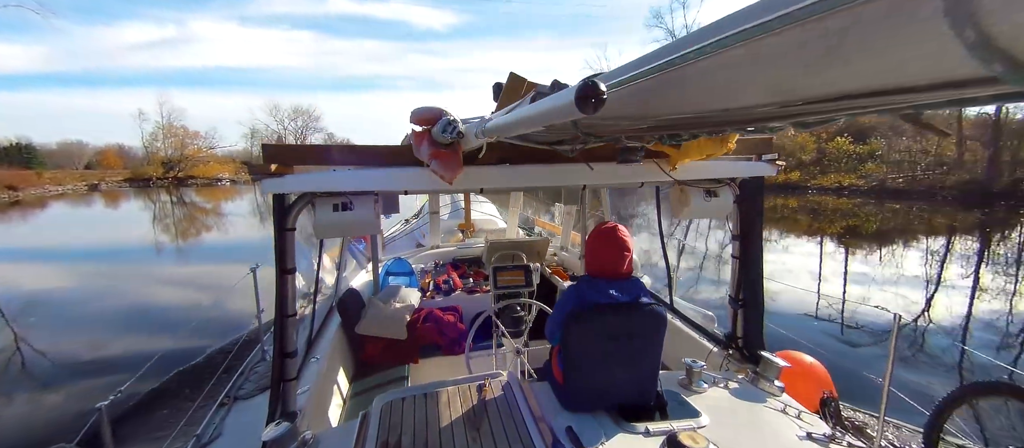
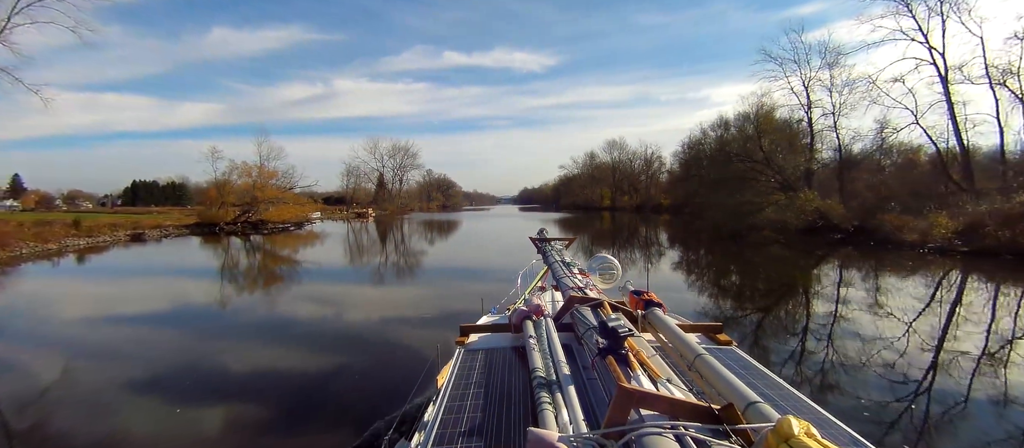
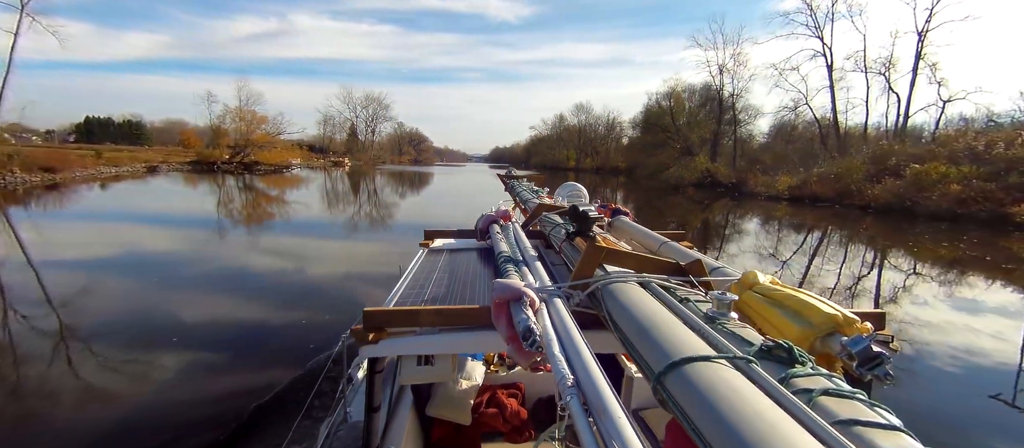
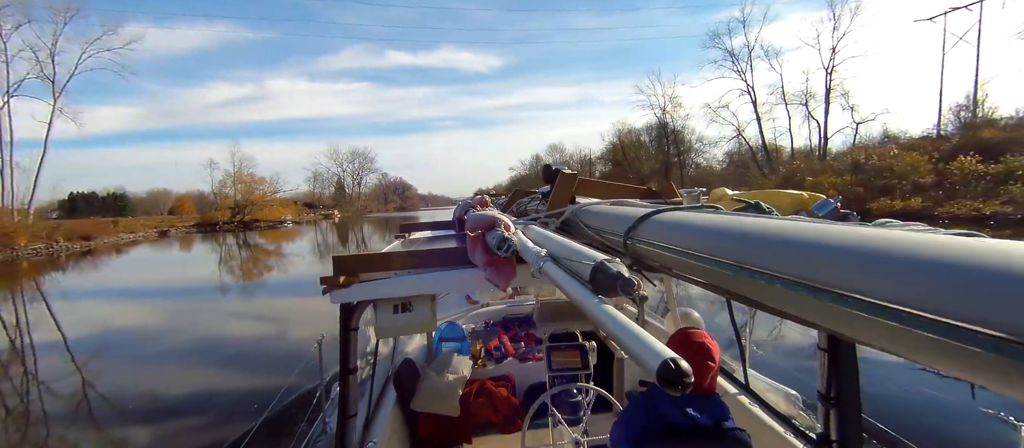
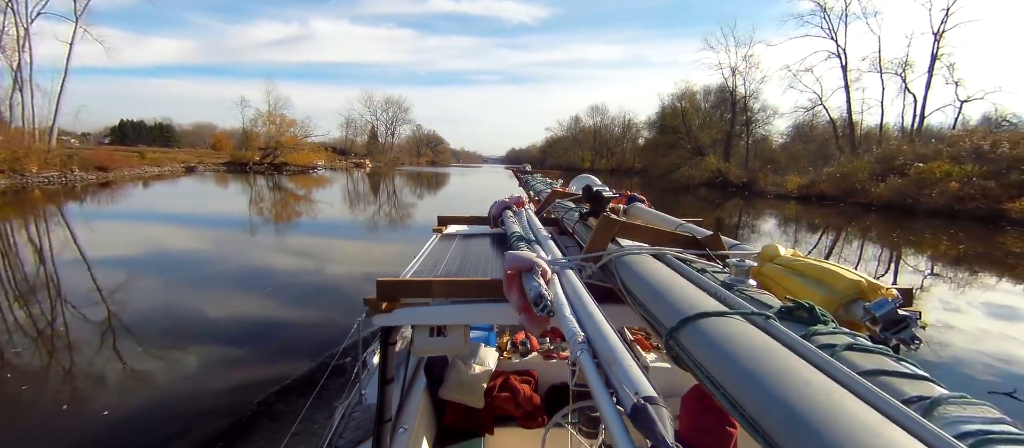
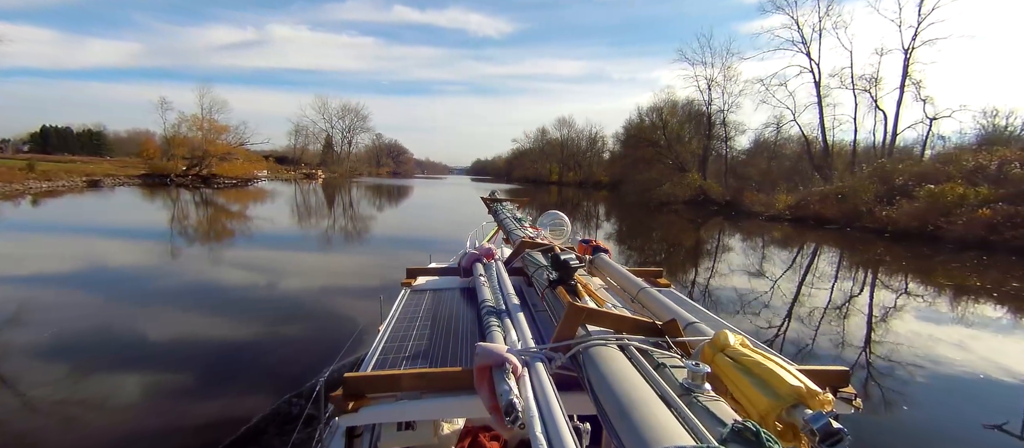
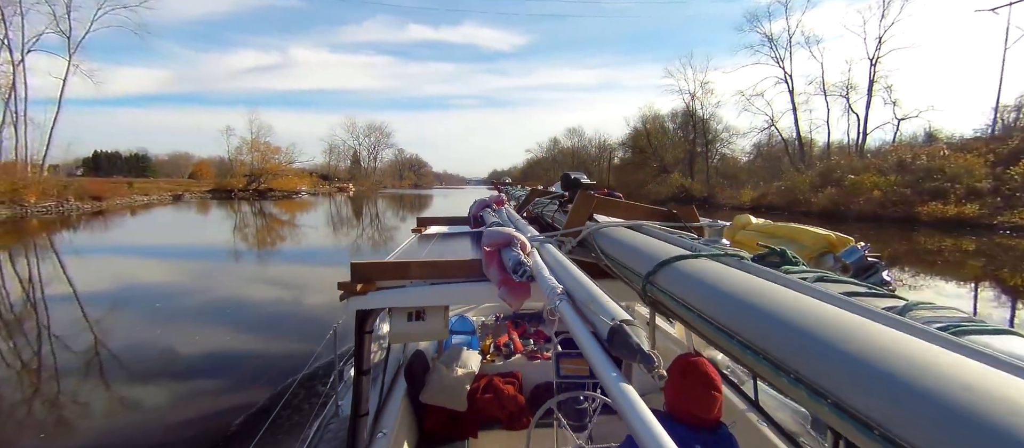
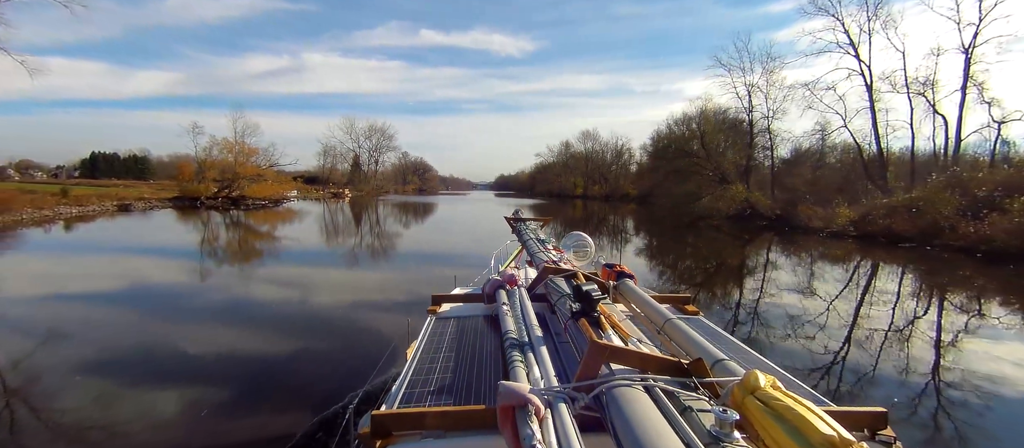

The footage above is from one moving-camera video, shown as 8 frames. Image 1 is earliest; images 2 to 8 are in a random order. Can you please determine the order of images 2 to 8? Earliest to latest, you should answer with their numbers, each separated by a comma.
4, 7, 5, 3, 6, 8, 2
